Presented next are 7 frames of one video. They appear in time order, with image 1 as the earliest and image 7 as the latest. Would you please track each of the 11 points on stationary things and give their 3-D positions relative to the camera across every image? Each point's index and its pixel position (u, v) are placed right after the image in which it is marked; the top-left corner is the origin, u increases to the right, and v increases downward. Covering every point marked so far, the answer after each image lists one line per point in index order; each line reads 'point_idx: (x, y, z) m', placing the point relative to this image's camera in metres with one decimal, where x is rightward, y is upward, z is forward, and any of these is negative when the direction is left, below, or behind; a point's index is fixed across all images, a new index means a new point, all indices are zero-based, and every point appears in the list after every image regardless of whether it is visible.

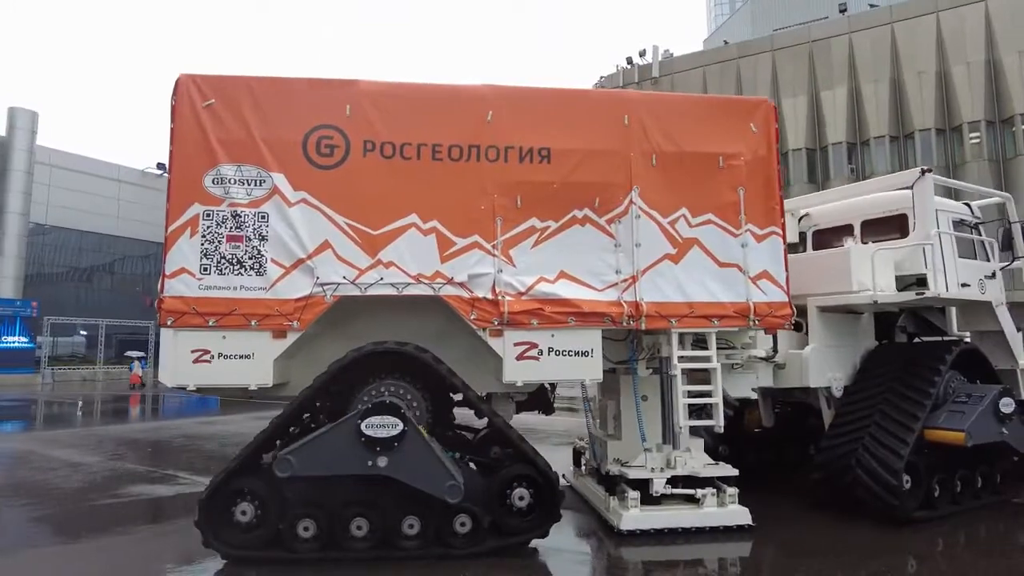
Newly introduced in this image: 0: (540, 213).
0: (+0.3, +0.7, +5.5) m
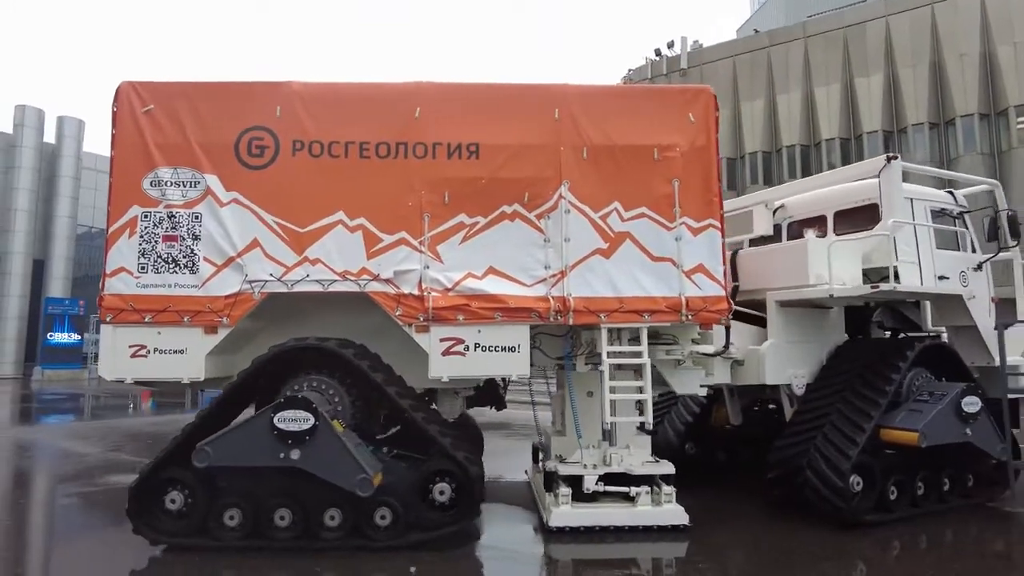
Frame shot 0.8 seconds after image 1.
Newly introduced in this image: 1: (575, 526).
0: (-0.4, +0.7, +5.5) m
1: (+0.6, -2.1, +5.5) m
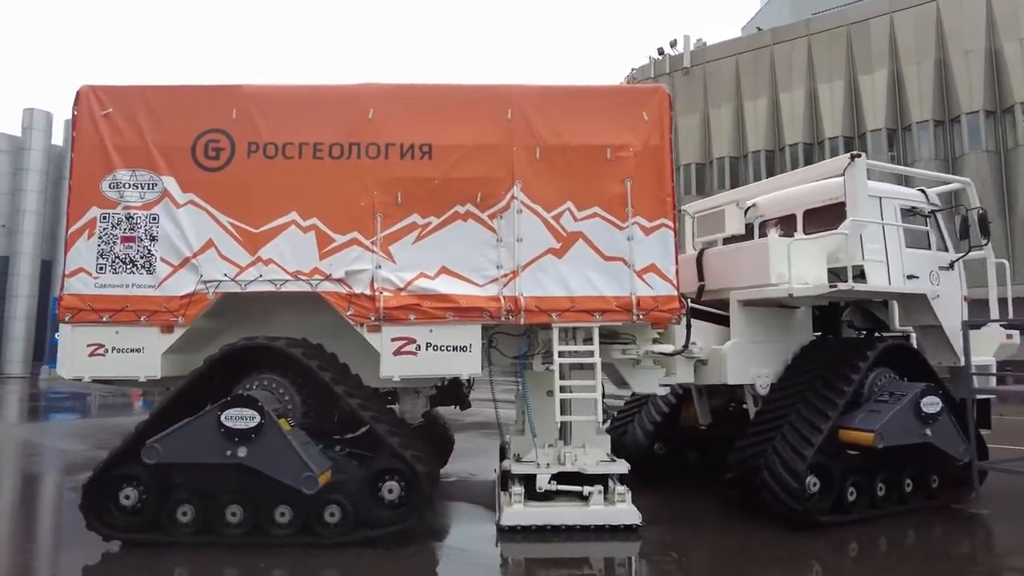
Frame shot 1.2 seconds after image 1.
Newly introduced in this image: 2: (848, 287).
0: (-0.8, +0.7, +5.5) m
1: (+0.1, -2.1, +5.5) m
2: (+3.1, 0.0, +5.9) m
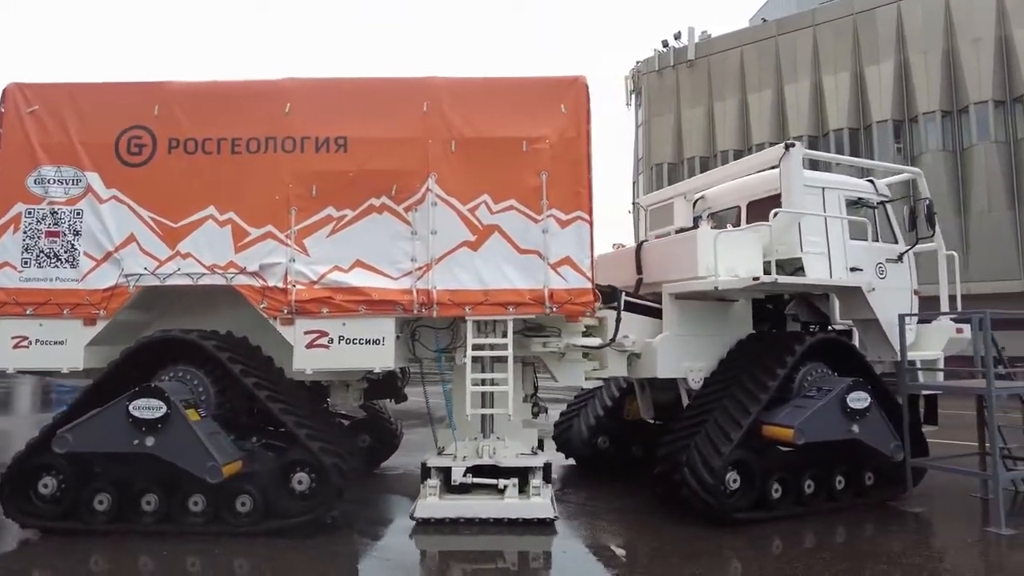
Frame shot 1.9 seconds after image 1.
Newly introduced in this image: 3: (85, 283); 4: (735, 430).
0: (-1.5, +0.8, +5.5) m
1: (-0.6, -2.0, +5.5) m
2: (+2.4, +0.1, +5.8) m
3: (-3.8, 0.0, +5.5) m
4: (+2.0, -1.3, +5.5) m
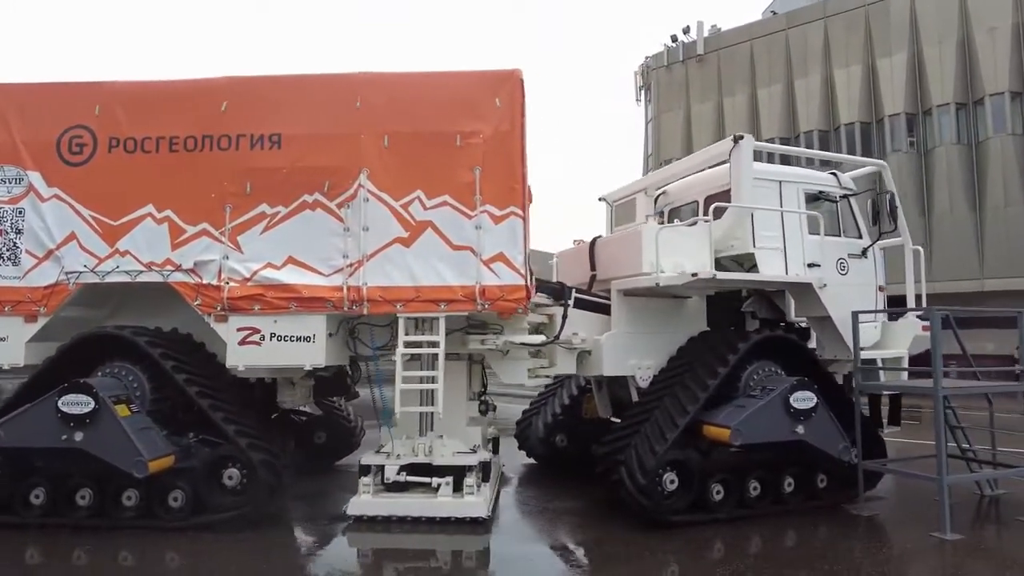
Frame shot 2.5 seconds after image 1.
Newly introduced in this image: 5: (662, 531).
0: (-2.1, +0.8, +5.5) m
1: (-1.2, -2.0, +5.5) m
2: (+1.8, +0.1, +5.7) m
3: (-4.3, +0.1, +5.6) m
4: (+1.4, -1.2, +5.4) m
5: (+1.3, -2.1, +5.5) m
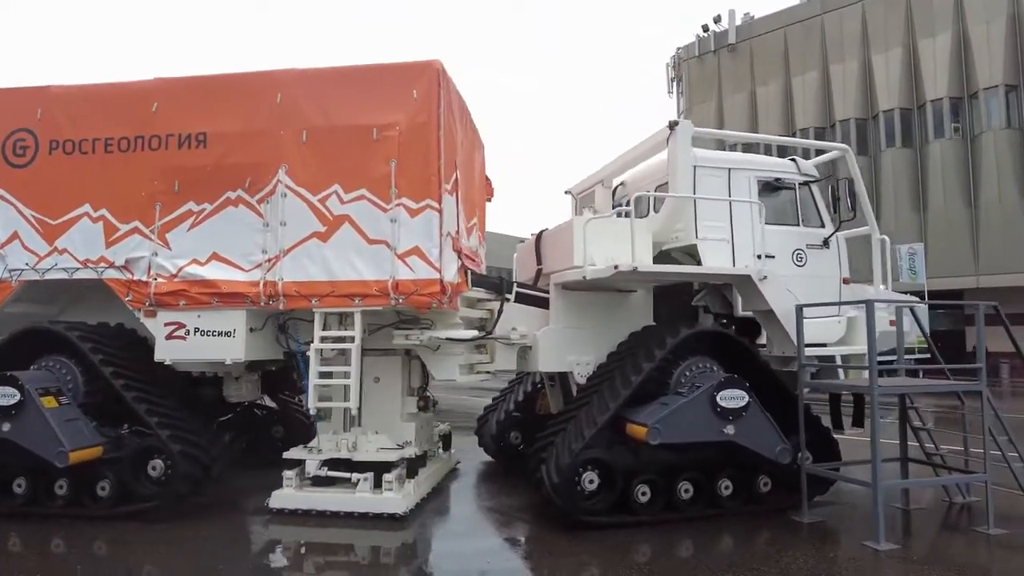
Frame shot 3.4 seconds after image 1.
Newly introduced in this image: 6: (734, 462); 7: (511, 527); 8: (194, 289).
0: (-2.8, +0.8, +5.6) m
1: (-1.9, -1.9, +5.5) m
2: (+1.1, +0.2, +5.5) m
3: (-5.0, +0.1, +5.9) m
4: (+0.7, -1.2, +5.2) m
5: (+0.6, -2.1, +5.3) m
6: (+2.0, -1.5, +5.6) m
7: (0.0, -2.1, +5.6) m
8: (-2.8, 0.0, +5.5) m
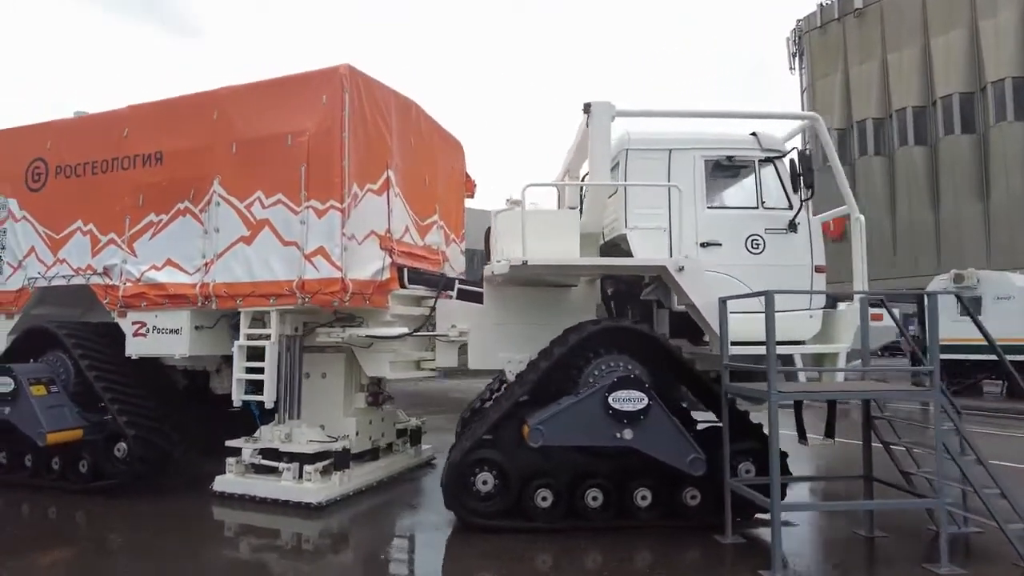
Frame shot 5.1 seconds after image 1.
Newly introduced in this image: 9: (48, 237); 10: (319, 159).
0: (-3.6, +0.8, +6.3) m
1: (-2.6, -2.0, +5.9) m
2: (+0.3, +0.2, +5.2) m
3: (-5.6, 0.0, +7.0) m
4: (-0.2, -1.1, +5.1) m
5: (-0.3, -2.0, +5.2) m
6: (+1.2, -1.5, +5.1) m
7: (-0.8, -2.1, +5.6) m
8: (-3.5, 0.0, +6.1) m
9: (-5.0, +0.6, +6.8) m
10: (-1.7, +1.1, +5.6) m
